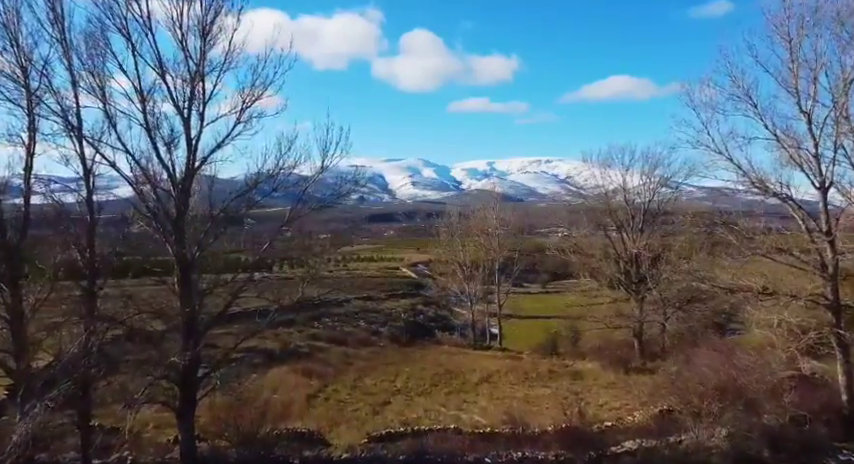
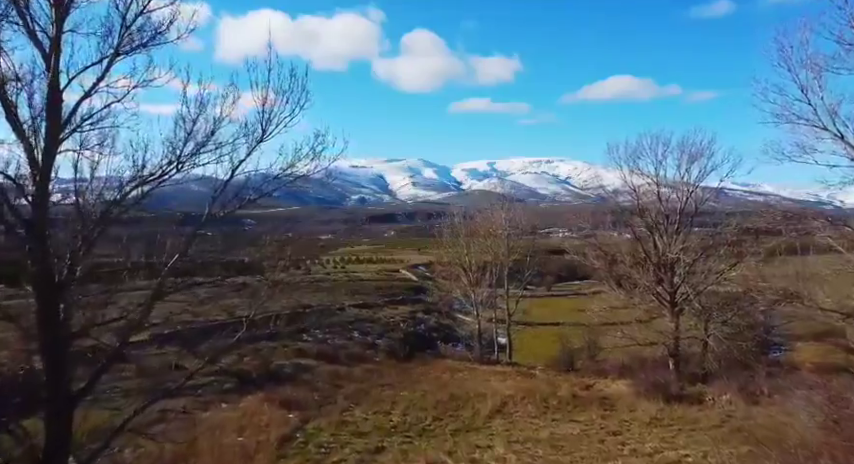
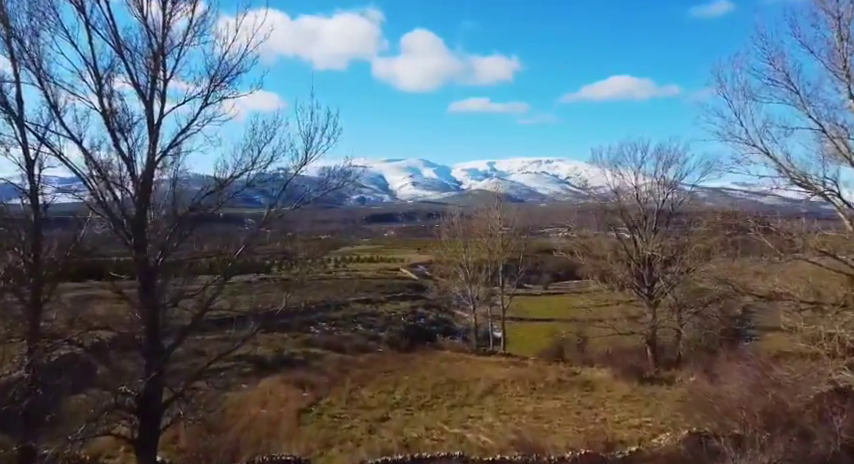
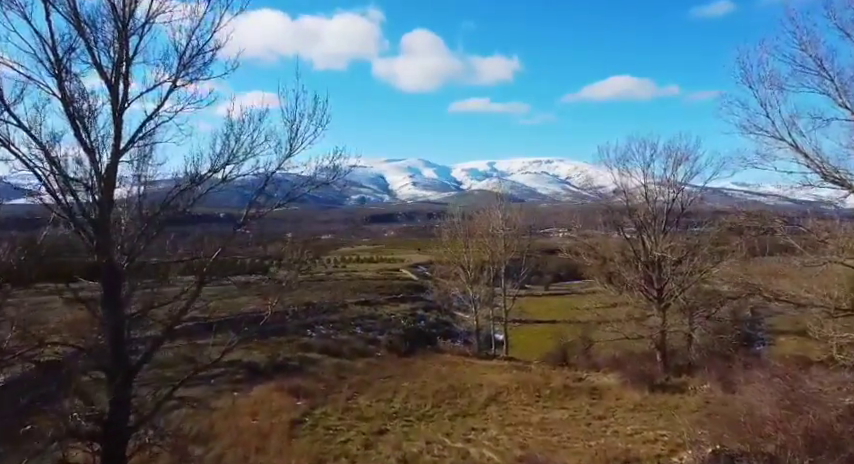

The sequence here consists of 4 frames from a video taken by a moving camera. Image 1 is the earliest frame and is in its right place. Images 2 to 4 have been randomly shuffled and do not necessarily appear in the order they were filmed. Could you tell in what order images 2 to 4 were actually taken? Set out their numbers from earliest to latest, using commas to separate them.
3, 4, 2
